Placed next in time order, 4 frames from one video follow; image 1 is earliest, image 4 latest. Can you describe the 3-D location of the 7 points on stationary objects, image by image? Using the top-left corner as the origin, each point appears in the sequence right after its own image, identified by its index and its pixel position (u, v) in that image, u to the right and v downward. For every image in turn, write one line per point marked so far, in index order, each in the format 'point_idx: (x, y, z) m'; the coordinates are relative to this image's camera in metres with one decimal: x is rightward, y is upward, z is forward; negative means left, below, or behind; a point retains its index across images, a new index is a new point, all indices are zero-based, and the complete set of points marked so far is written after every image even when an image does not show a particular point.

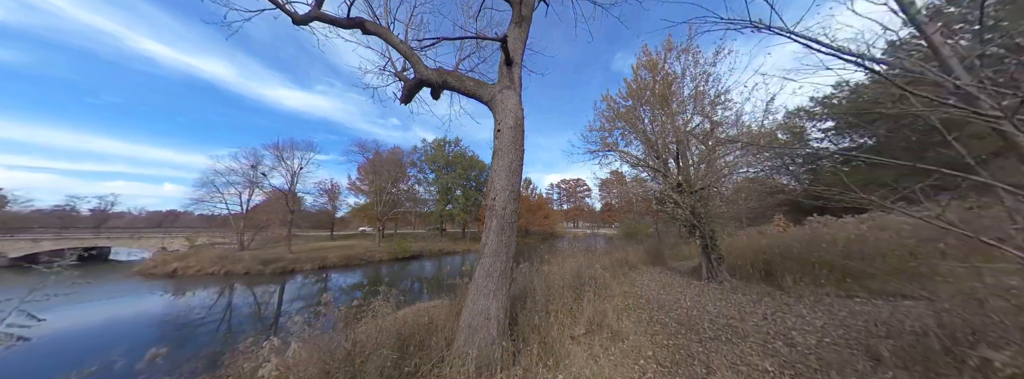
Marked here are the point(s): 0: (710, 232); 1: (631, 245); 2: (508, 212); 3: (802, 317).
0: (+6.8, -1.5, +7.9) m
1: (+7.6, -3.6, +14.6) m
2: (-0.1, -0.3, +3.4) m
3: (+5.3, -2.3, +4.2) m
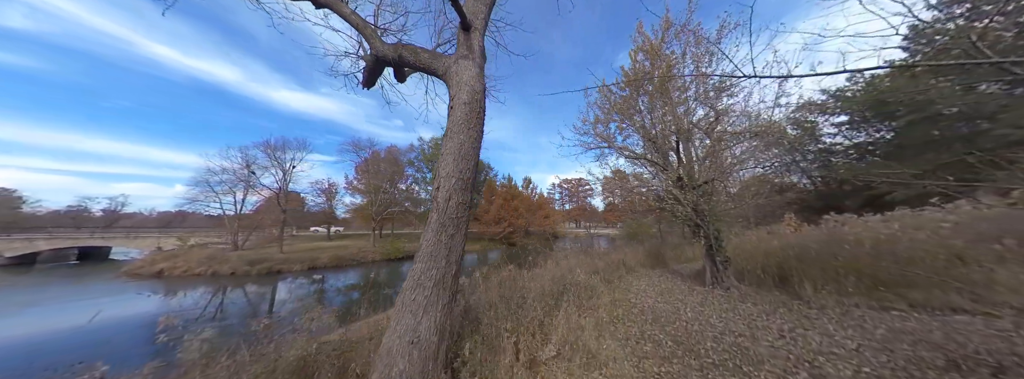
0: (+6.3, -1.3, +7.1) m
1: (+7.2, -3.4, +13.8) m
2: (-0.7, -0.2, +2.7) m
3: (+4.7, -2.1, +3.4) m
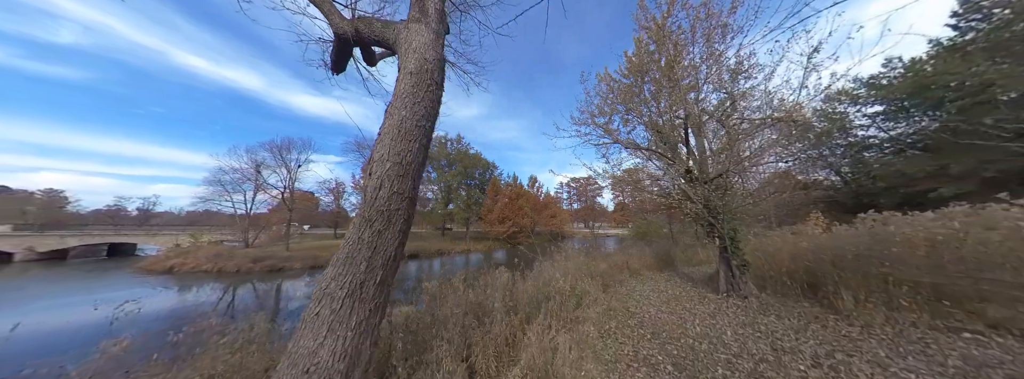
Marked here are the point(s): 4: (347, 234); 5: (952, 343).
0: (+5.9, -1.1, +6.2) m
1: (+7.1, -3.3, +12.9) m
2: (-1.2, 0.0, +2.1) m
3: (+4.2, -2.0, +2.6) m
4: (-1.5, -0.4, +2.0) m
5: (+5.5, -1.9, +2.8) m
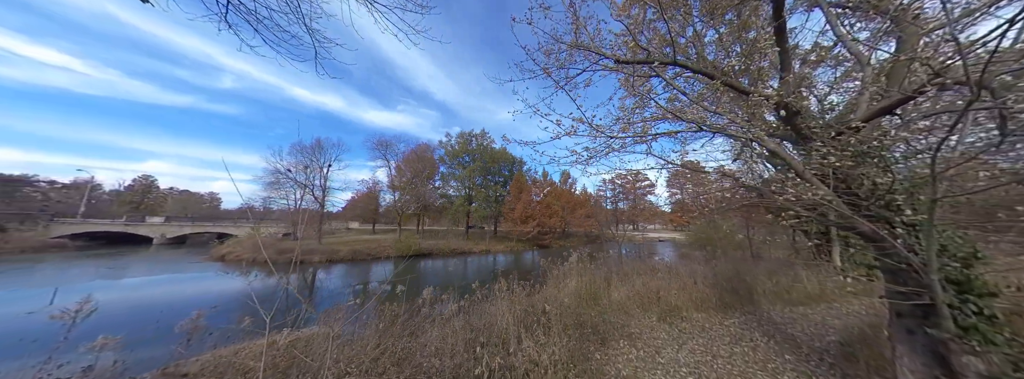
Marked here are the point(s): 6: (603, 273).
0: (+4.4, -0.7, +2.5) m
1: (+7.0, -2.8, +8.9) m
2: (-3.4, +0.3, -0.1) m
3: (+2.0, -1.6, -0.6) m
4: (-3.7, 0.0, -0.1) m
5: (+3.3, -1.5, -0.7) m
6: (+3.0, -2.7, +7.5) m
